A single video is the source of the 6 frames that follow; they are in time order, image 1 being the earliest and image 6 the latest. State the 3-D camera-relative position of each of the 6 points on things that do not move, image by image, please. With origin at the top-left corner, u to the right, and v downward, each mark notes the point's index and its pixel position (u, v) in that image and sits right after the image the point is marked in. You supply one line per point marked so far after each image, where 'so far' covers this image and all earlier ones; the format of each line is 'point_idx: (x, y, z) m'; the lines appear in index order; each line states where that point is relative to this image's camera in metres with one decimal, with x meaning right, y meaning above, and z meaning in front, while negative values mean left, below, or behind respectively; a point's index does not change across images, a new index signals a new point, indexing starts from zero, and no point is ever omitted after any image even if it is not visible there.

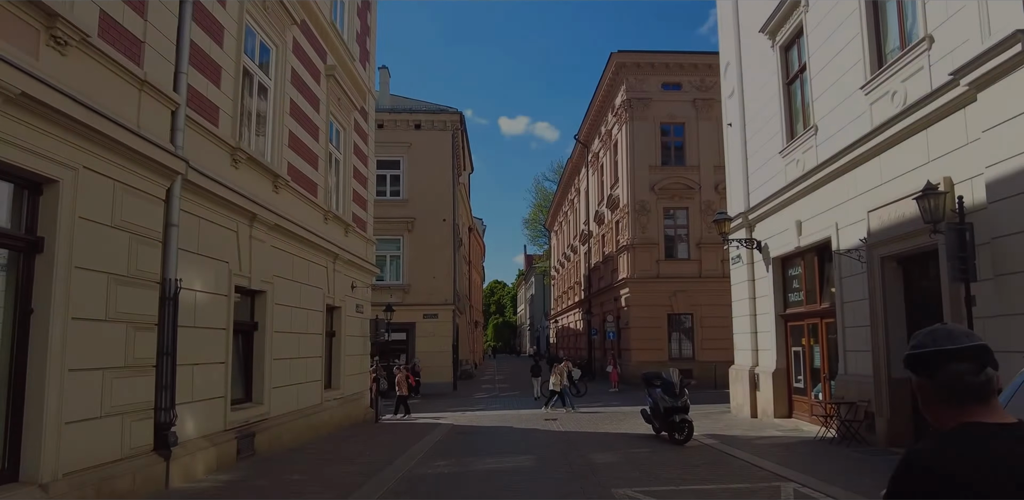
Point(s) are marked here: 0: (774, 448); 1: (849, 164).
0: (+4.3, -3.2, +11.1) m
1: (+5.7, +1.5, +11.5) m
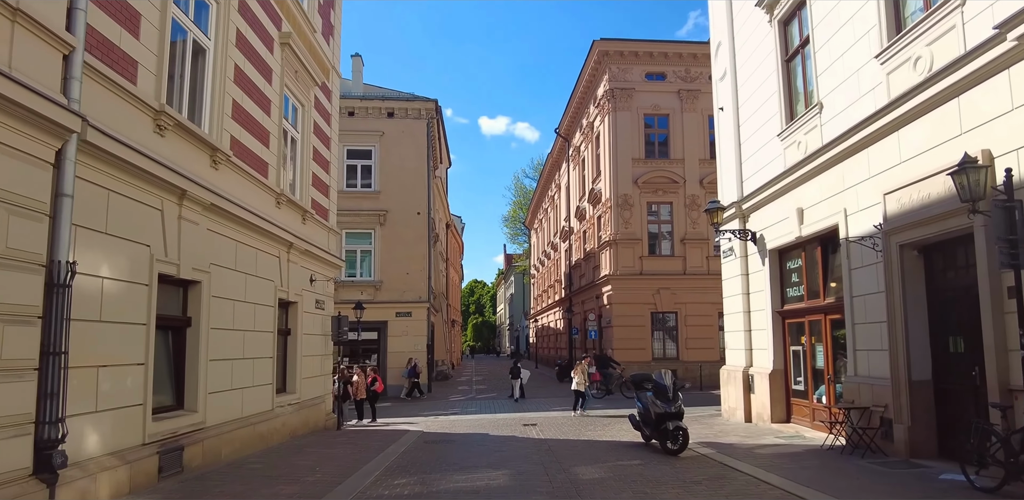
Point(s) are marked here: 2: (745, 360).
0: (+3.9, -3.0, +9.9) m
1: (+5.3, +1.6, +10.4) m
2: (+5.1, -2.4, +15.1) m
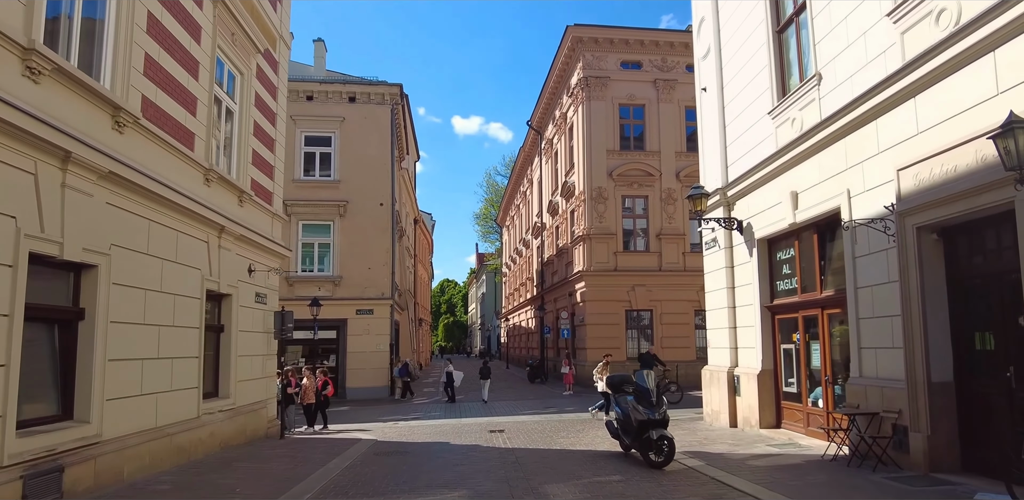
0: (+3.4, -2.8, +8.7) m
1: (+4.8, +1.8, +9.2) m
2: (+4.4, -2.2, +13.9) m
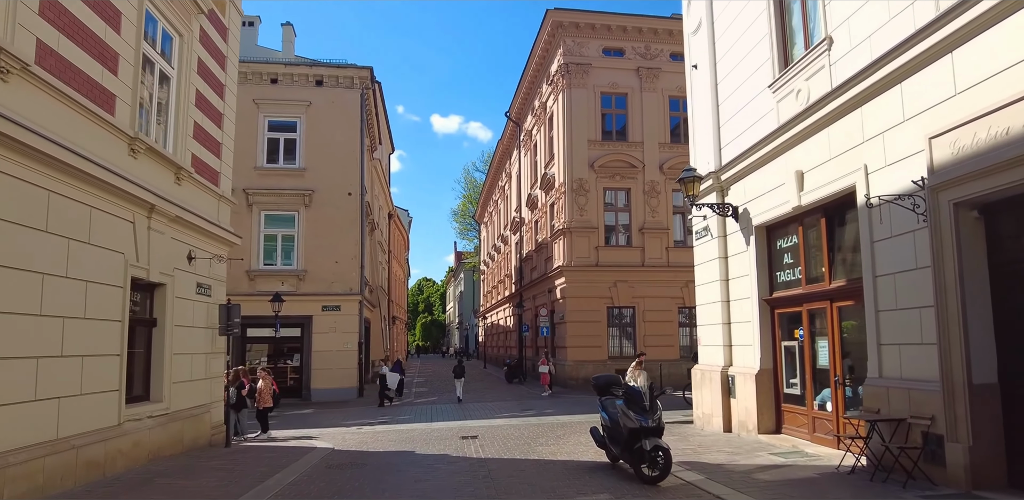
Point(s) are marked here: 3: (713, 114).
0: (+3.0, -2.6, +7.5) m
1: (+4.5, +2.1, +8.0) m
2: (+3.9, -2.0, +12.7) m
3: (+4.0, +2.7, +13.6) m
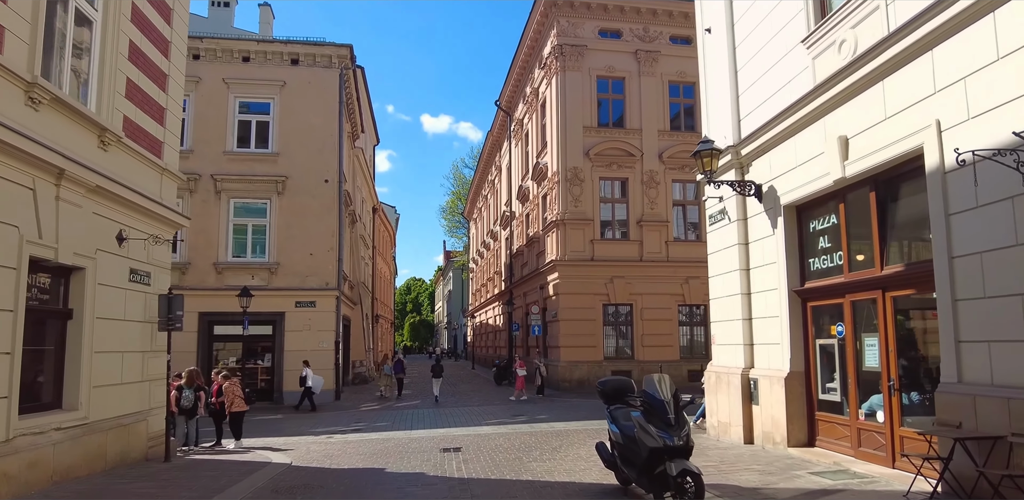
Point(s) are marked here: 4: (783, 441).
0: (+2.9, -2.4, +5.8) m
1: (+4.4, +2.3, +6.4) m
2: (+3.8, -1.8, +11.1) m
3: (+3.8, +3.0, +11.9) m
4: (+3.9, -2.8, +9.9) m
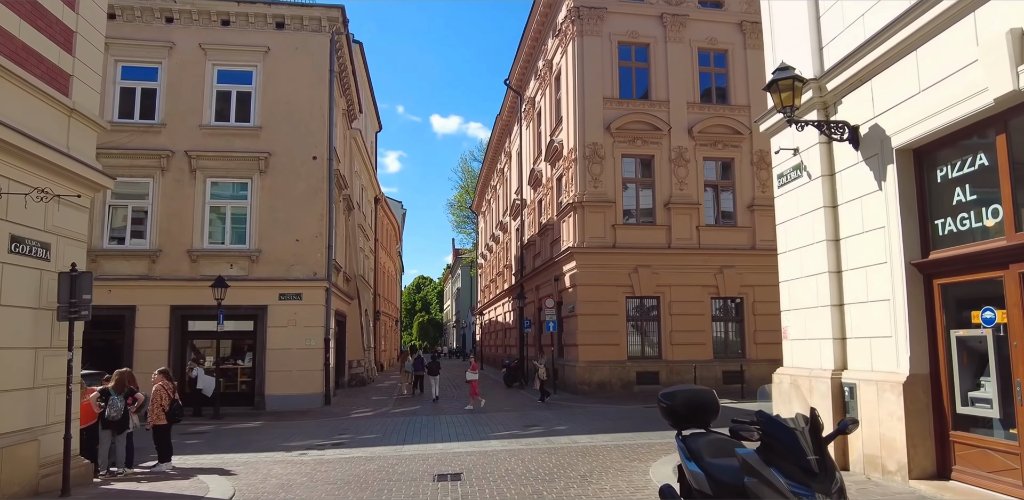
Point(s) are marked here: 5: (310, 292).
0: (+3.0, -1.9, +3.1) m
1: (+4.5, +2.8, +3.7) m
2: (+4.0, -1.3, +8.3) m
3: (+4.0, +3.4, +9.2) m
4: (+4.1, -2.3, +7.2) m
5: (-5.8, -1.2, +19.7) m
